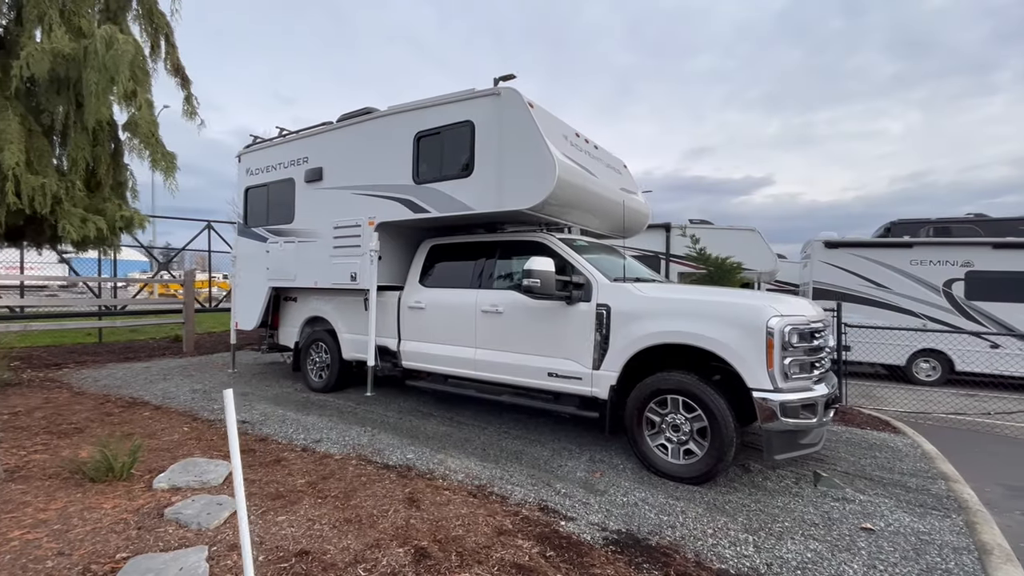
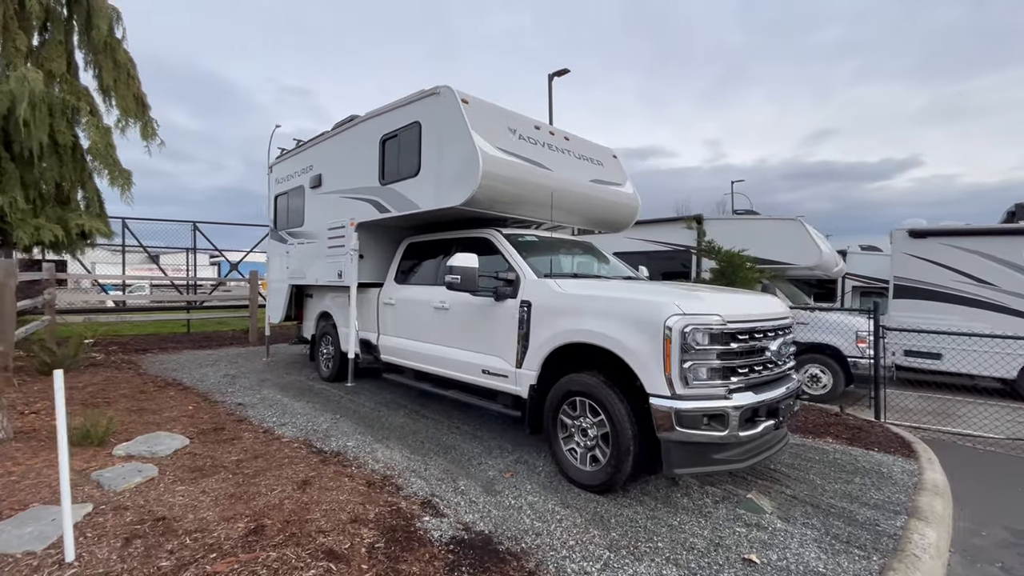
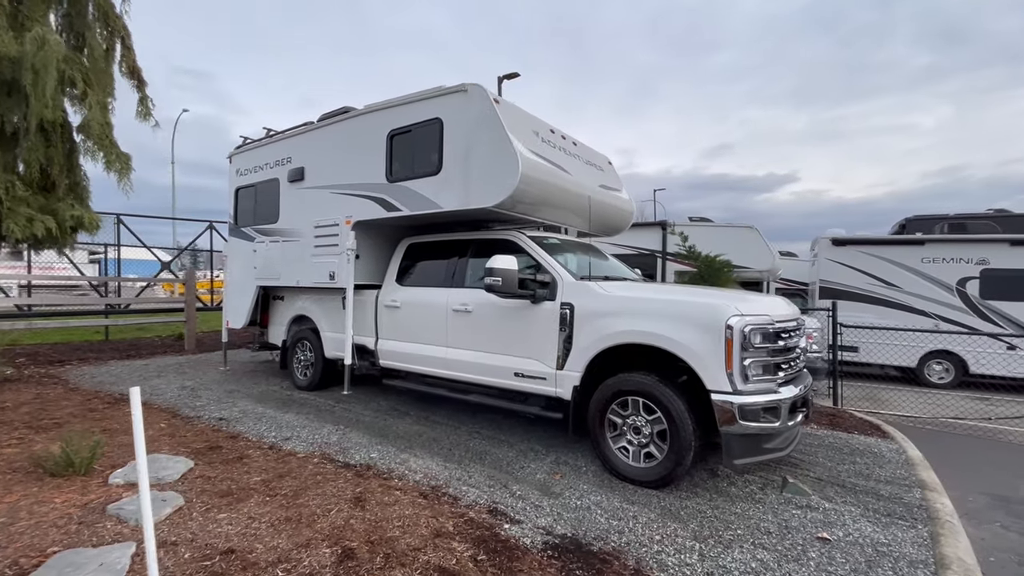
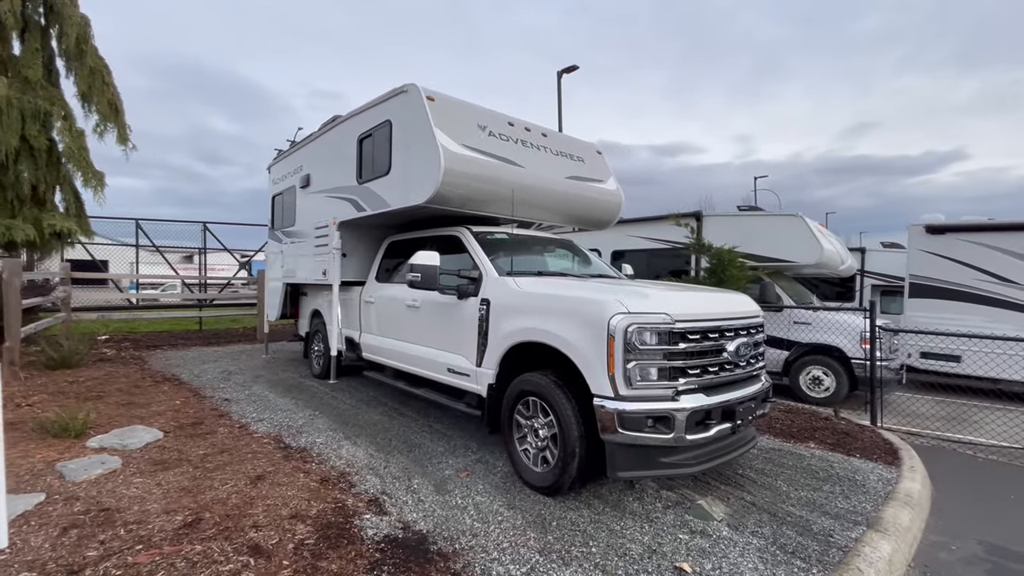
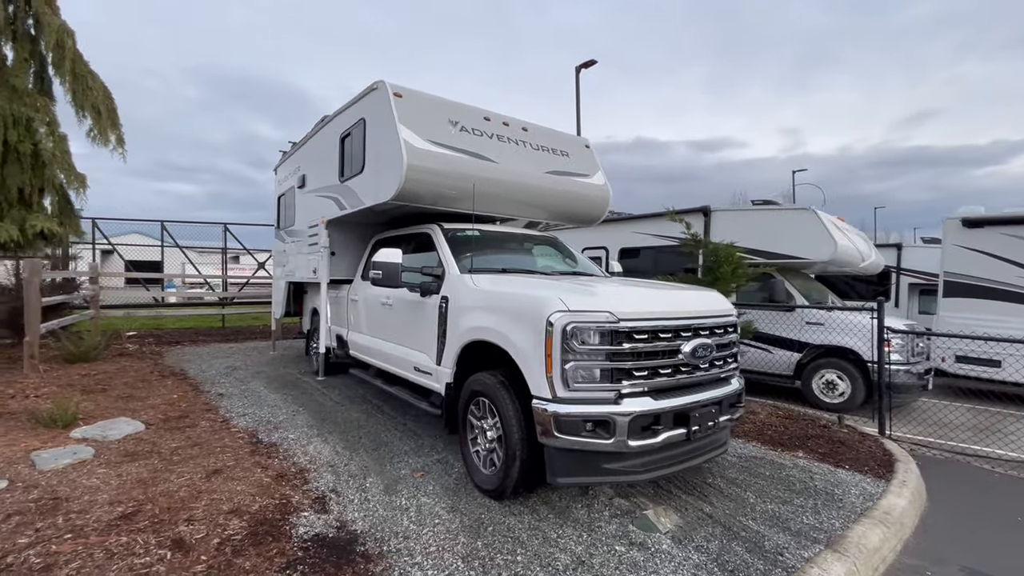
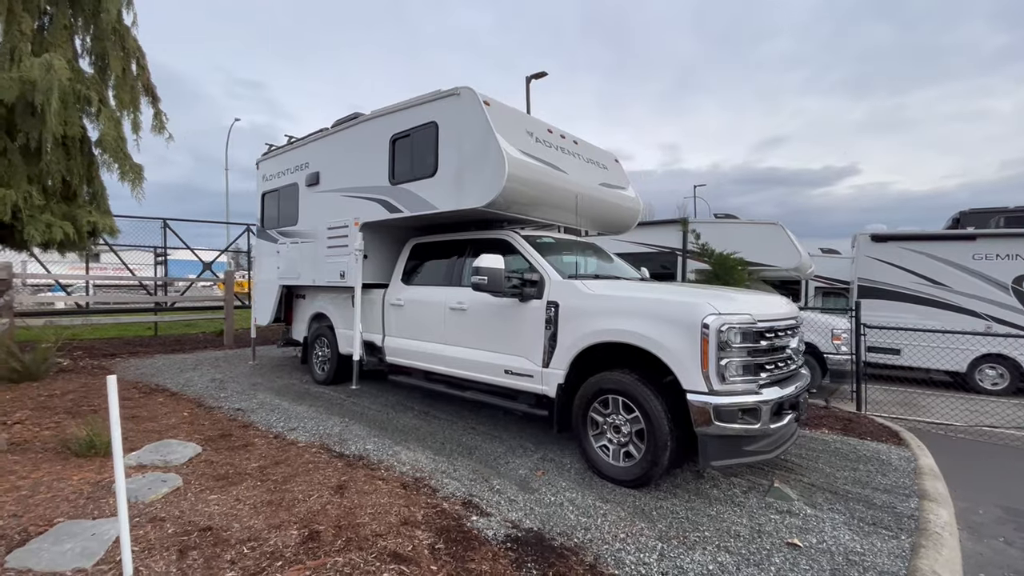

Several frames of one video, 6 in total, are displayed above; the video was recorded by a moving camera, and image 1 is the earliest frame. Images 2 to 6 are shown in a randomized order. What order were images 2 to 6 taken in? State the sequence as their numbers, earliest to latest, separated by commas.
3, 6, 2, 4, 5
